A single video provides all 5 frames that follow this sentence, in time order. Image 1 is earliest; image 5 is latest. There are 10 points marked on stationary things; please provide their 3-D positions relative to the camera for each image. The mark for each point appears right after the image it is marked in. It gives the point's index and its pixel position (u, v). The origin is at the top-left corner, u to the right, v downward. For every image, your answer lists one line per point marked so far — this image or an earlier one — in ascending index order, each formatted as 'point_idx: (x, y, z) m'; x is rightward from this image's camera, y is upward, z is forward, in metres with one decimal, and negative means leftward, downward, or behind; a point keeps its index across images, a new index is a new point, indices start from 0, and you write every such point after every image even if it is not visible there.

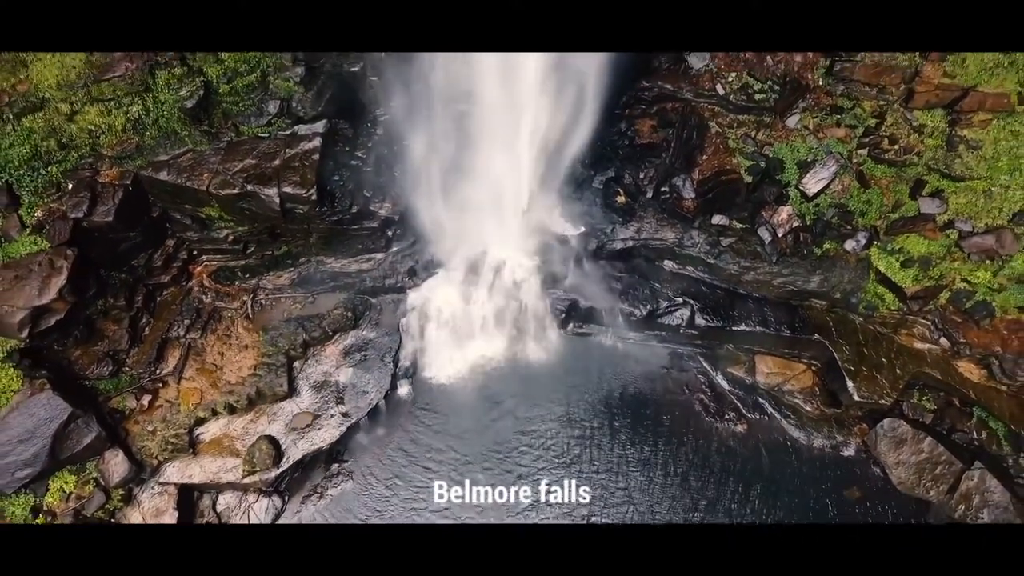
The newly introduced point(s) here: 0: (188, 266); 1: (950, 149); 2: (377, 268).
0: (-3.2, +0.2, +6.0) m
1: (+4.2, +1.4, +5.8) m
2: (-1.4, +0.2, +6.2) m
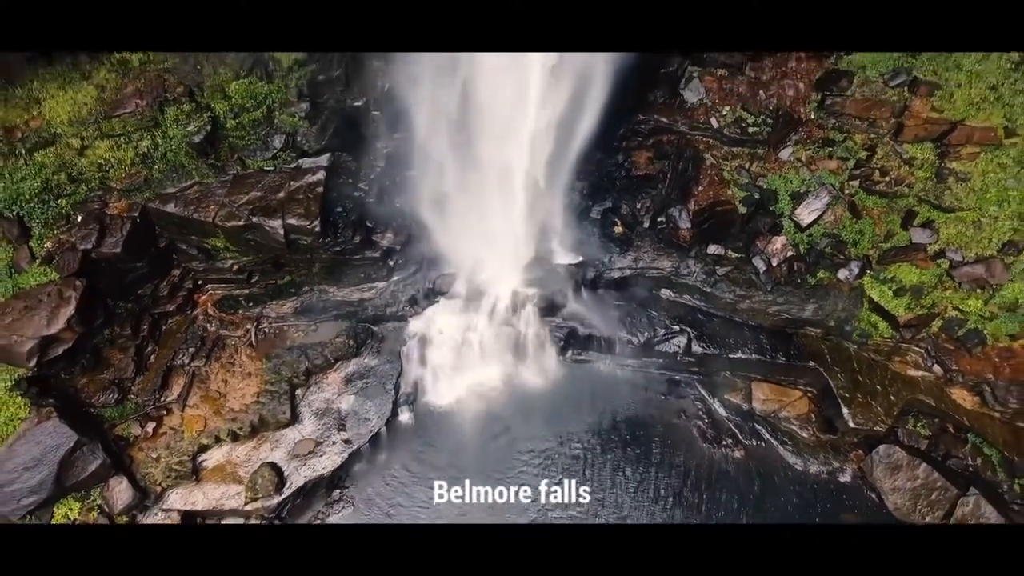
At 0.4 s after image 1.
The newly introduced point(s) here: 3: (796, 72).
0: (-3.2, -0.1, +6.1) m
1: (+4.2, +1.1, +5.9) m
2: (-1.4, -0.1, +6.3) m
3: (+2.9, +2.2, +6.1) m
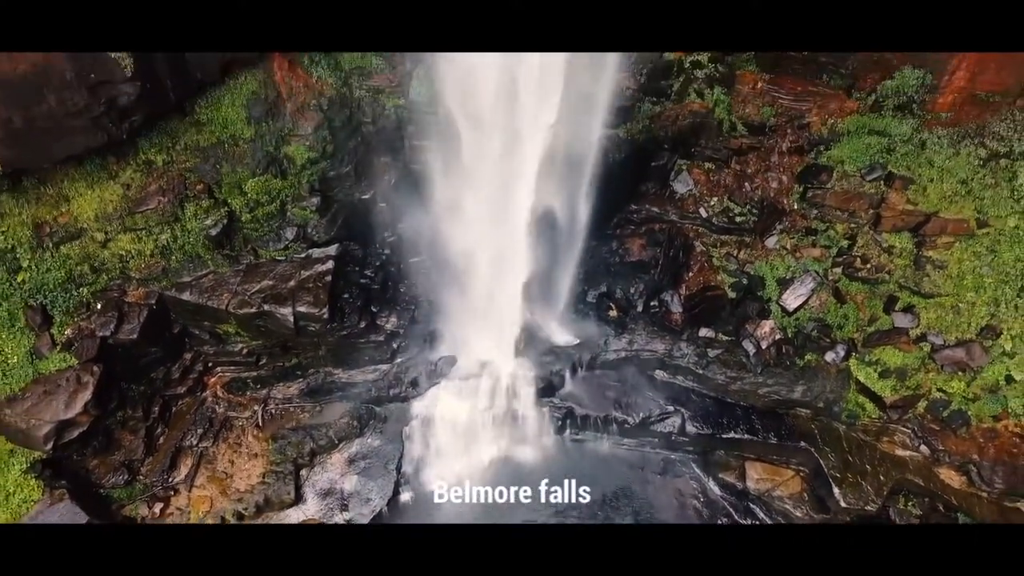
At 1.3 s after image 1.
0: (-3.2, -0.9, +6.3) m
1: (+4.2, +0.2, +6.3) m
2: (-1.4, -1.0, +6.5) m
3: (+2.9, +1.3, +6.5) m
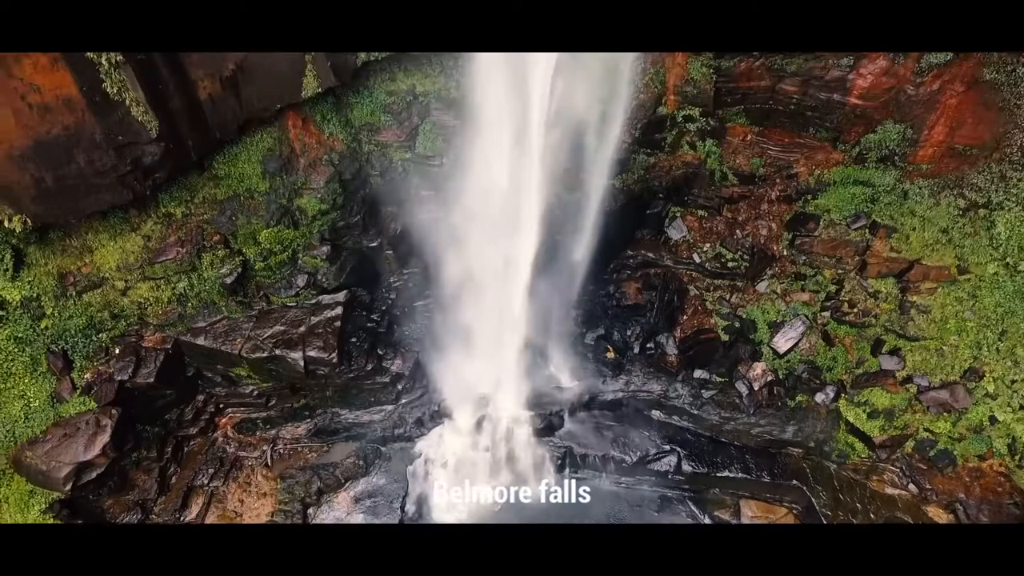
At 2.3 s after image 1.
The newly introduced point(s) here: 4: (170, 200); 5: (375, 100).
0: (-3.2, -1.4, +6.5) m
1: (+4.2, -0.3, +6.5) m
2: (-1.4, -1.4, +6.7) m
3: (+2.9, +0.8, +6.8) m
4: (-3.2, +0.8, +5.7) m
5: (-1.4, +1.9, +6.2) m
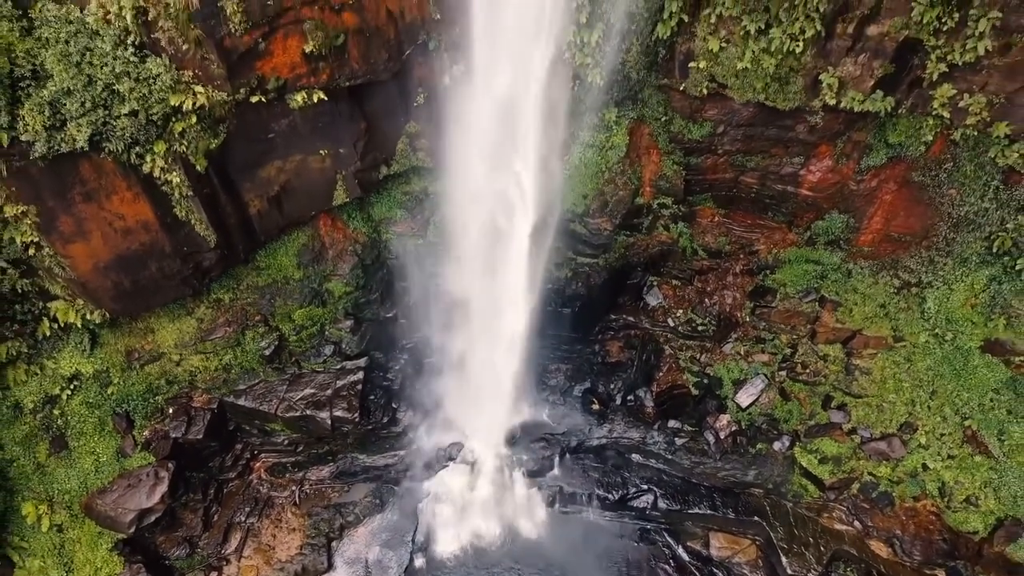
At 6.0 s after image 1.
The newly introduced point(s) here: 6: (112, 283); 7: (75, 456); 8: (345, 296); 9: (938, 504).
0: (-3.2, -2.2, +7.5) m
1: (+4.2, -1.1, +7.5) m
2: (-1.4, -2.2, +7.7) m
3: (+2.9, 0.0, +7.8) m
4: (-3.2, 0.0, +6.6) m
5: (-1.4, +1.1, +7.2) m
6: (-3.9, +0.1, +5.9) m
7: (-4.7, -1.8, +6.5) m
8: (-2.0, -0.1, +7.2) m
9: (+5.1, -2.6, +7.2) m
